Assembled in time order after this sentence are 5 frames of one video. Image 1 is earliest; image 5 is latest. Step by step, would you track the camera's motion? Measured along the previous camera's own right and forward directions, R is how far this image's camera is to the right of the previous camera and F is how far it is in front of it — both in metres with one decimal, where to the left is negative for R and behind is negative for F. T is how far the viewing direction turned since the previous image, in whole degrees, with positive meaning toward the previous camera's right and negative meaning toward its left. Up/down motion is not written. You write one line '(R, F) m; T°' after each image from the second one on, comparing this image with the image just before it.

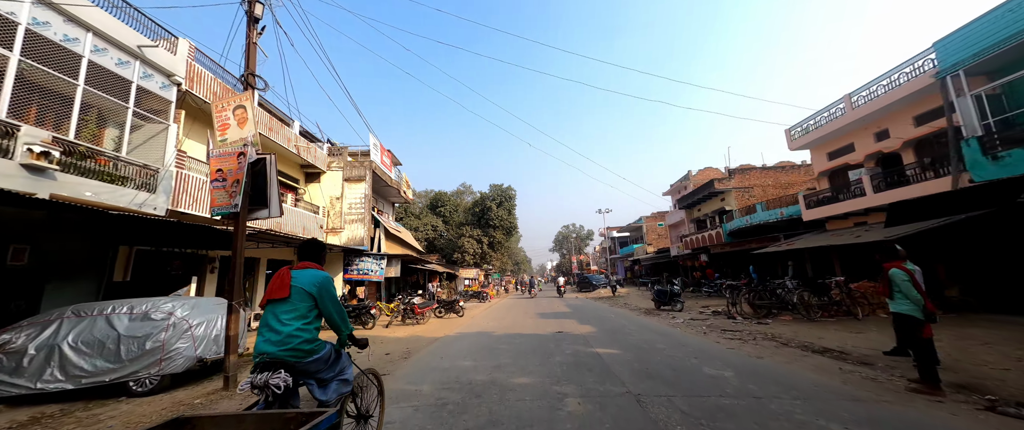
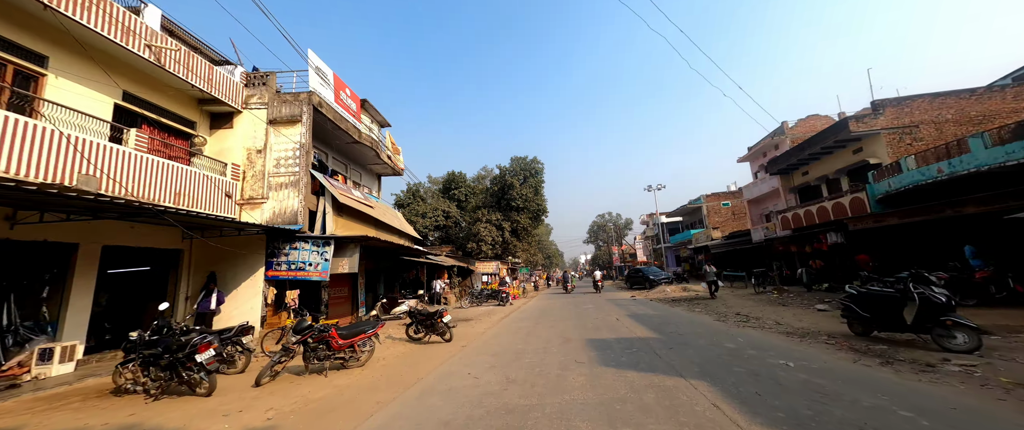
(+0.1, +6.8) m; -5°
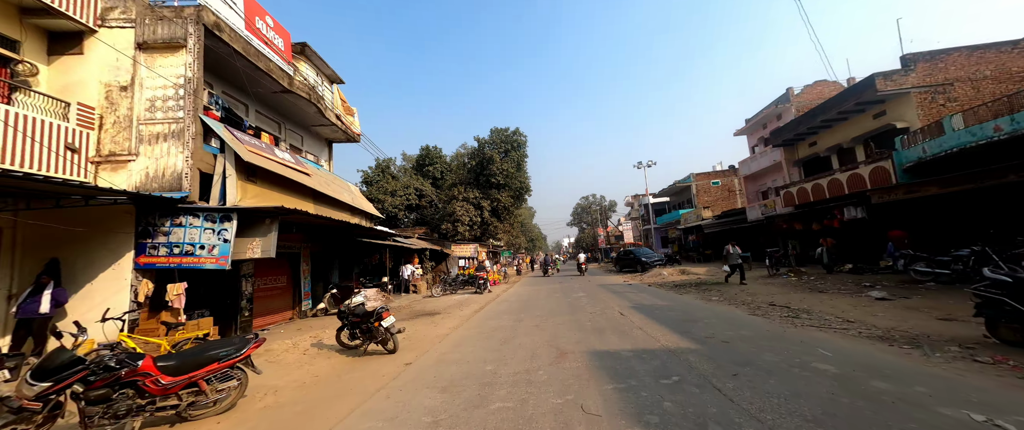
(+0.2, +2.5) m; +3°
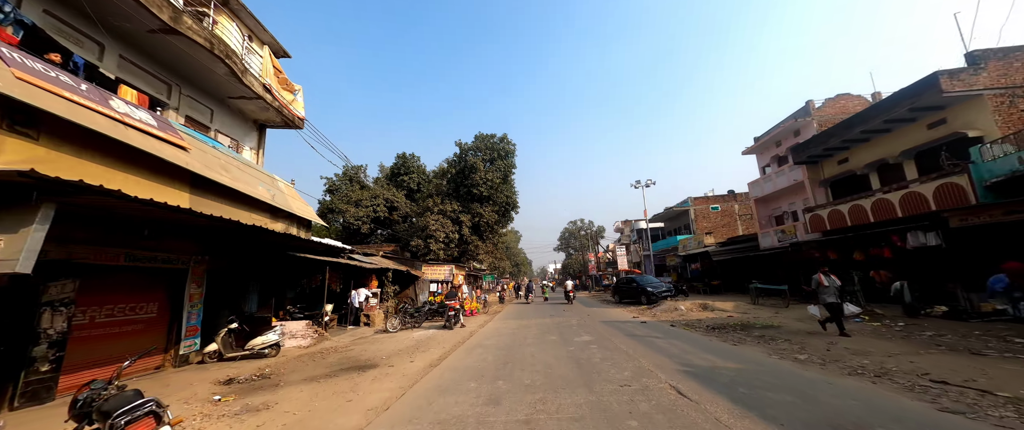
(+0.1, +3.4) m; +2°
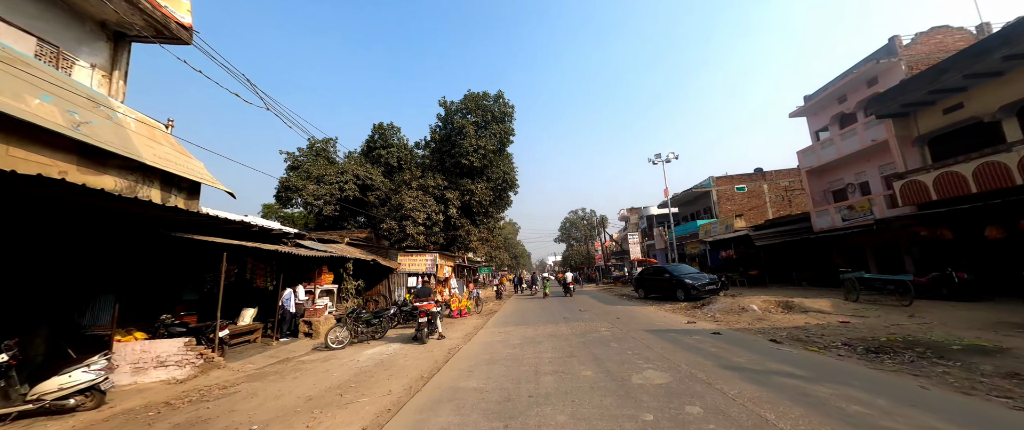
(0.0, +4.2) m; 0°
